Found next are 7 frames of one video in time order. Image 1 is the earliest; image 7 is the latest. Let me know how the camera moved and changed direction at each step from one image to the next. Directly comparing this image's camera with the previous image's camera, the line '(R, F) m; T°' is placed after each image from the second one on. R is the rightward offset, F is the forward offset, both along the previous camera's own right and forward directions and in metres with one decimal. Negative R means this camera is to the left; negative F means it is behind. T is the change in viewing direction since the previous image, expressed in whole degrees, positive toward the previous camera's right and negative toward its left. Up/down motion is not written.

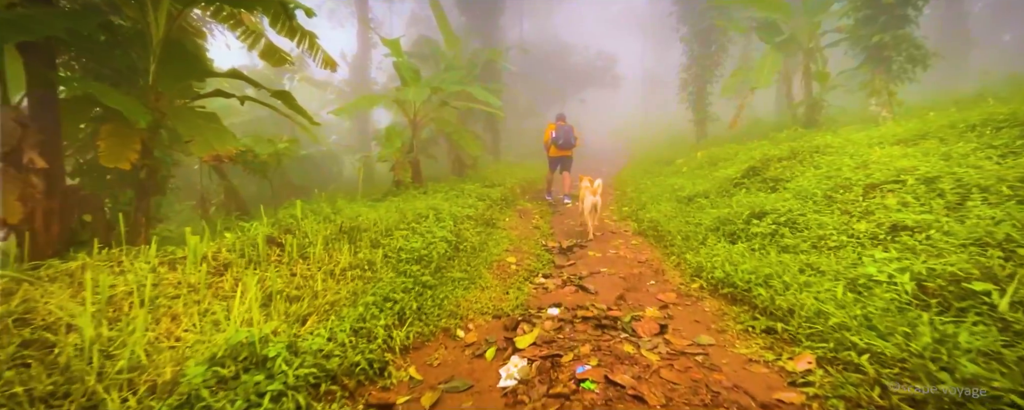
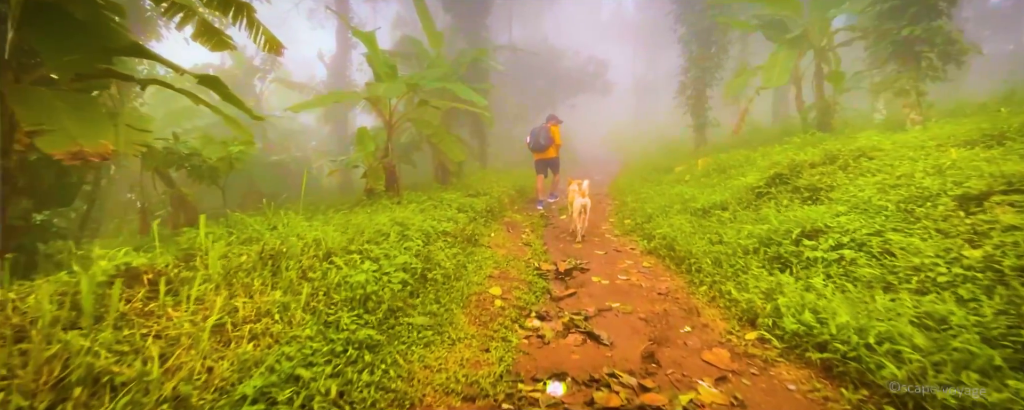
(0.0, +1.1) m; +1°
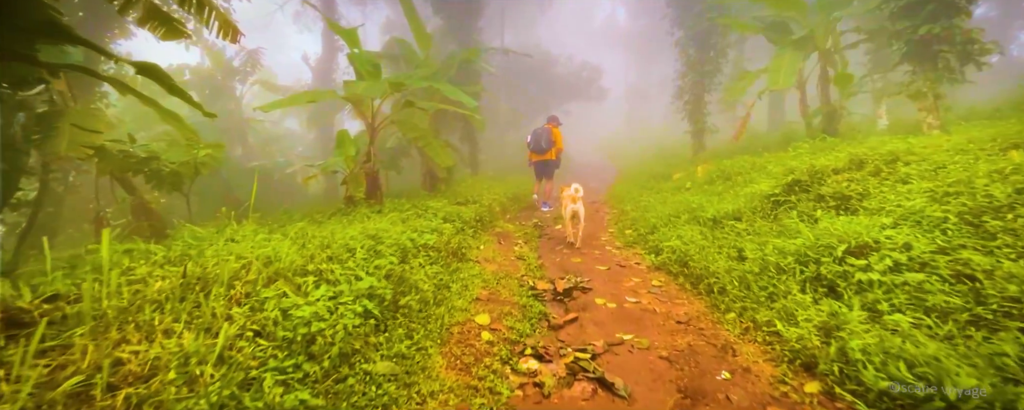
(0.0, +0.6) m; +1°
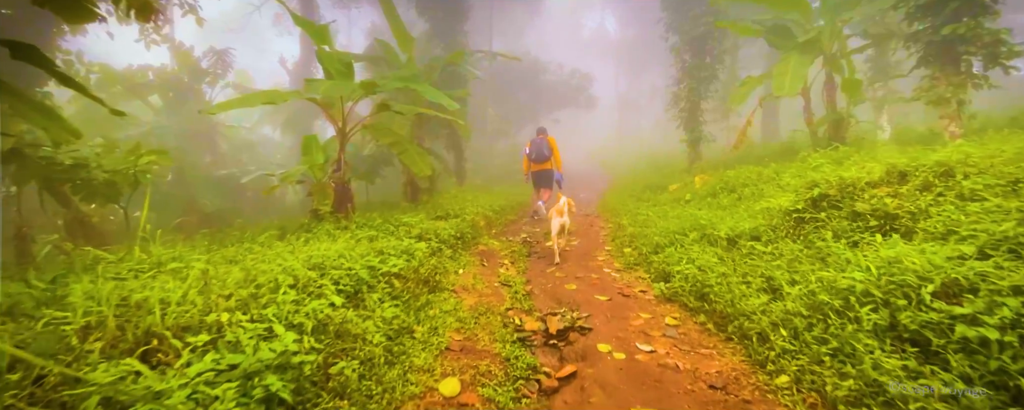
(+0.1, +0.8) m; +1°
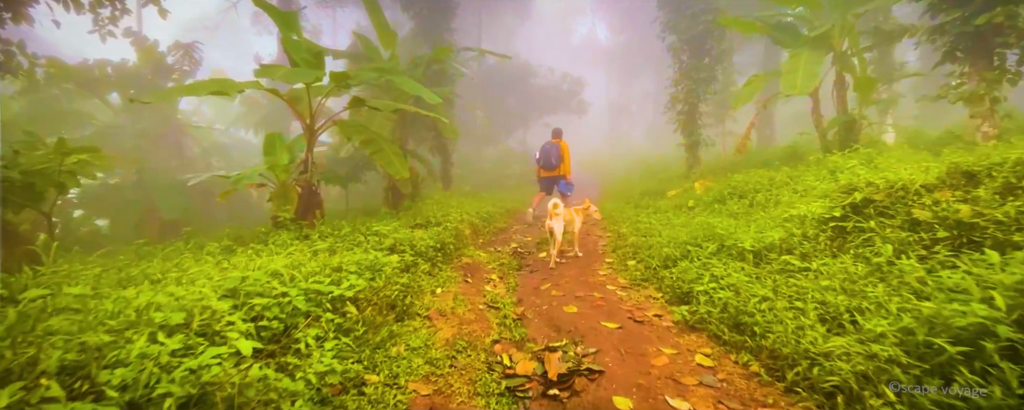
(0.0, +0.8) m; +1°
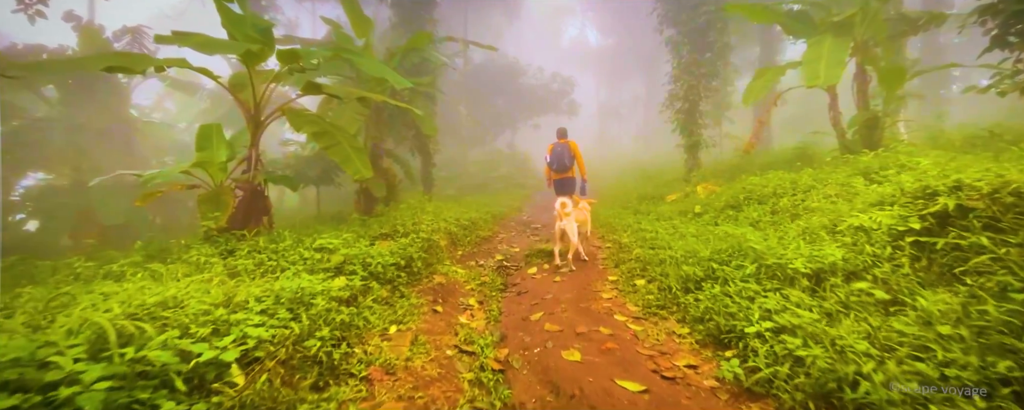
(+0.1, +1.1) m; +2°
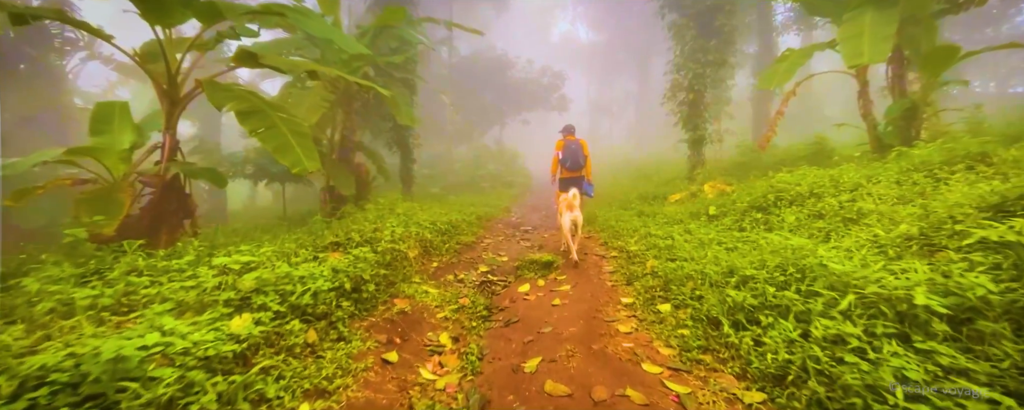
(0.0, +1.2) m; +2°
